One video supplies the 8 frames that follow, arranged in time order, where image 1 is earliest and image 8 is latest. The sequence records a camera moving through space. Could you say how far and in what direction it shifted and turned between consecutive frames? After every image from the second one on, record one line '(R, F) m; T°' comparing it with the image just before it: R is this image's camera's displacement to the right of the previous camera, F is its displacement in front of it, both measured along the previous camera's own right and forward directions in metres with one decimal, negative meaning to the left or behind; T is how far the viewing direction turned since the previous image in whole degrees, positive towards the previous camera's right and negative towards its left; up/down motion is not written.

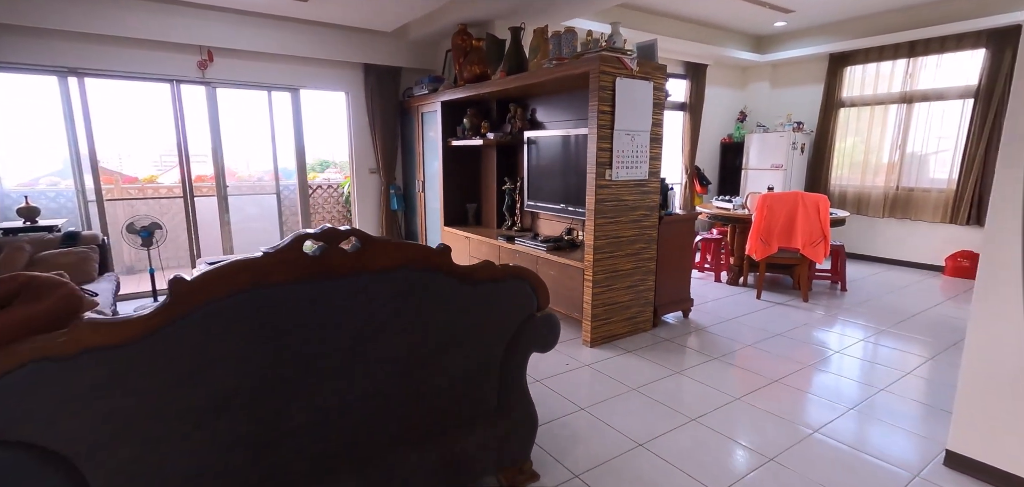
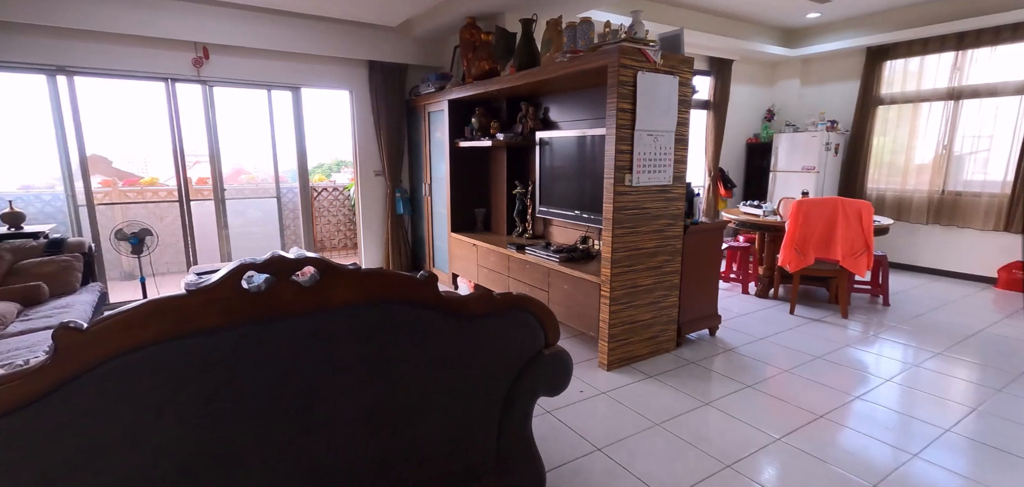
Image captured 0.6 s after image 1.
(0.0, +0.3) m; -2°
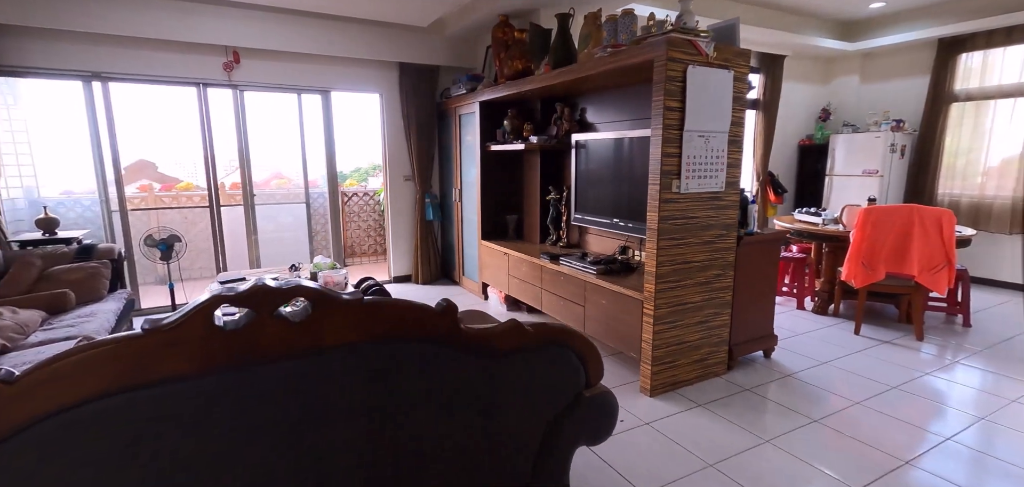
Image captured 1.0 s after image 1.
(0.0, +0.2) m; -4°
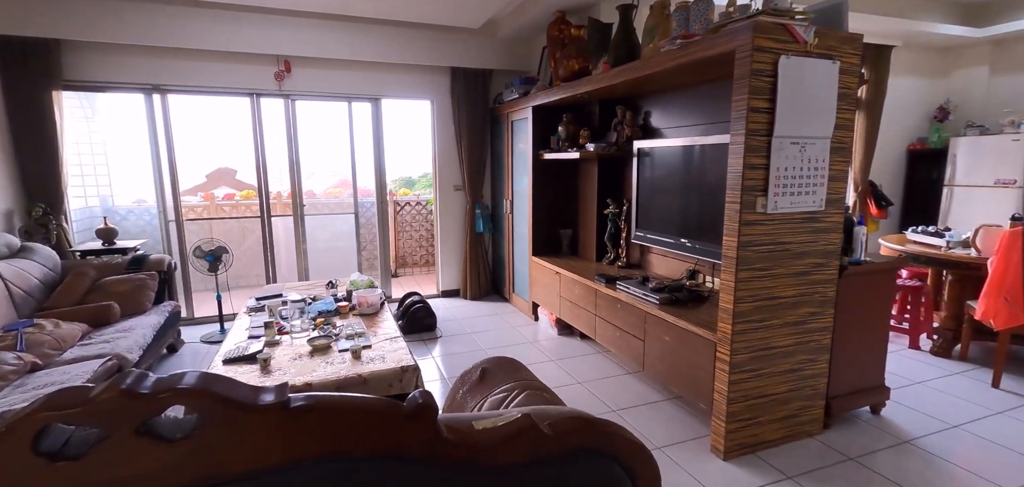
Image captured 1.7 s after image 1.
(+0.1, +0.4) m; -7°
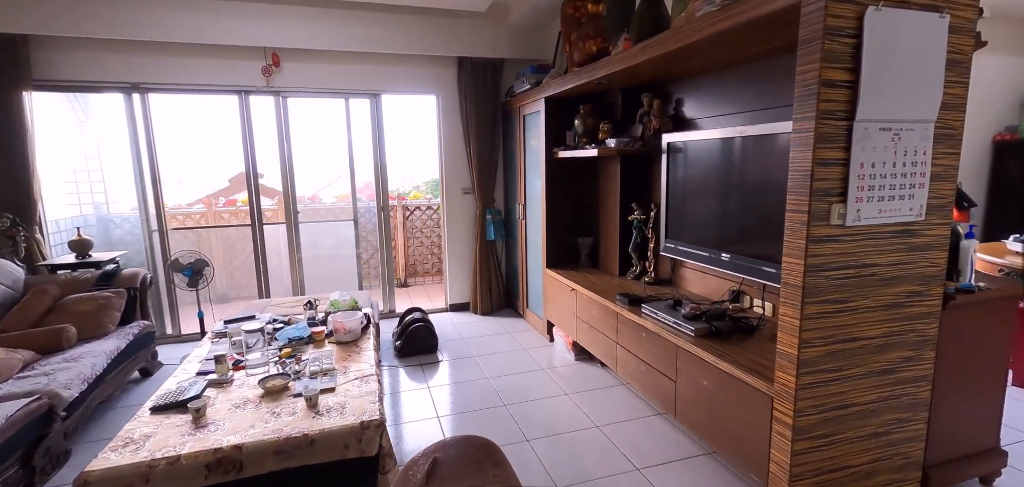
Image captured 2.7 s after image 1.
(+0.1, +0.5) m; -4°
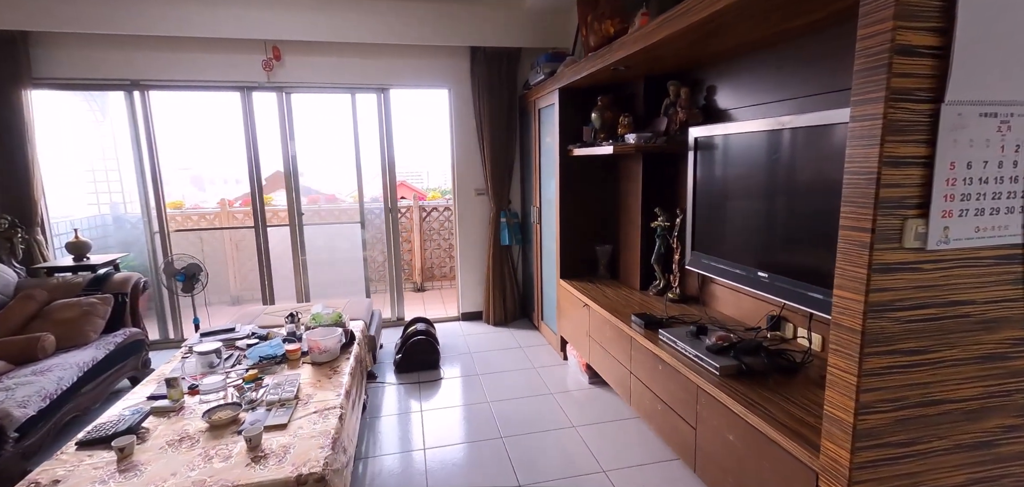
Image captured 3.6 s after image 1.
(+0.2, +0.3) m; -5°
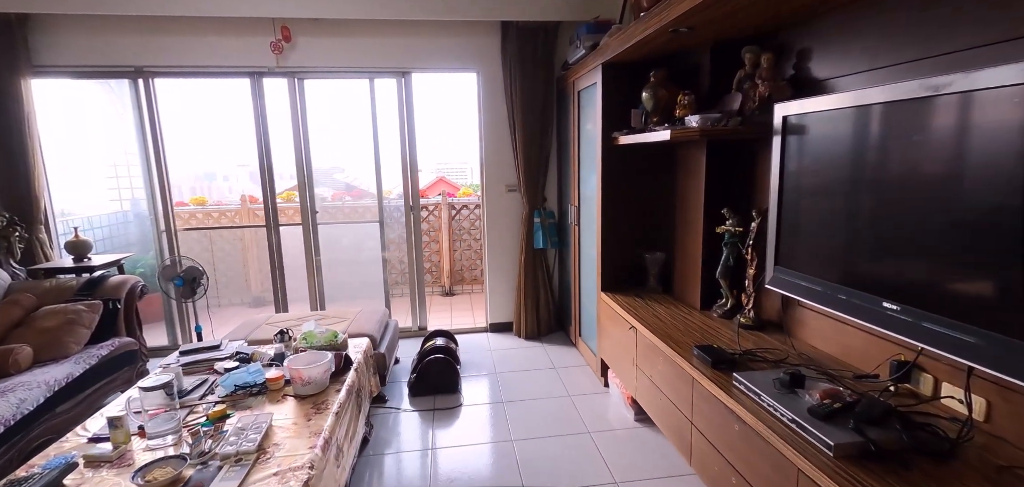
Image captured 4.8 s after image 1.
(+0.1, +0.5) m; -5°
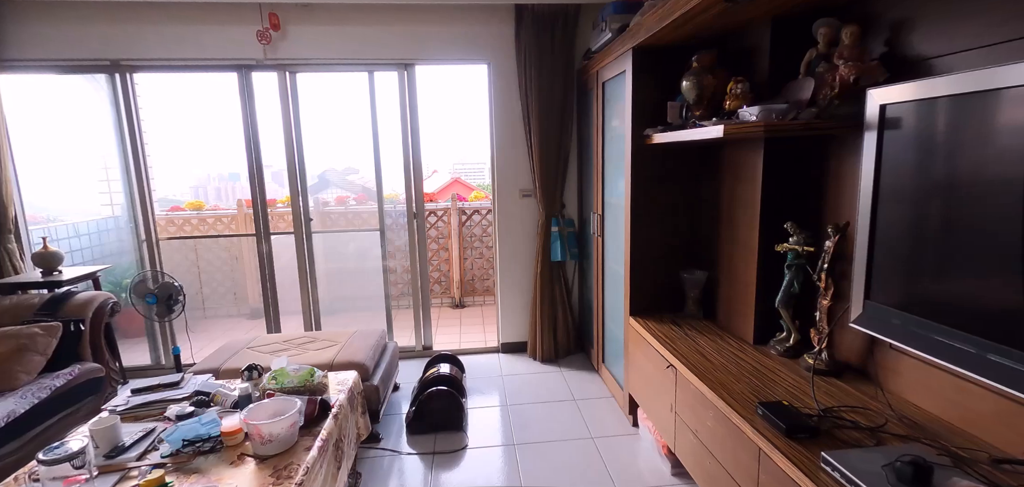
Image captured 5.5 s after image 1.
(0.0, +0.4) m; -2°
